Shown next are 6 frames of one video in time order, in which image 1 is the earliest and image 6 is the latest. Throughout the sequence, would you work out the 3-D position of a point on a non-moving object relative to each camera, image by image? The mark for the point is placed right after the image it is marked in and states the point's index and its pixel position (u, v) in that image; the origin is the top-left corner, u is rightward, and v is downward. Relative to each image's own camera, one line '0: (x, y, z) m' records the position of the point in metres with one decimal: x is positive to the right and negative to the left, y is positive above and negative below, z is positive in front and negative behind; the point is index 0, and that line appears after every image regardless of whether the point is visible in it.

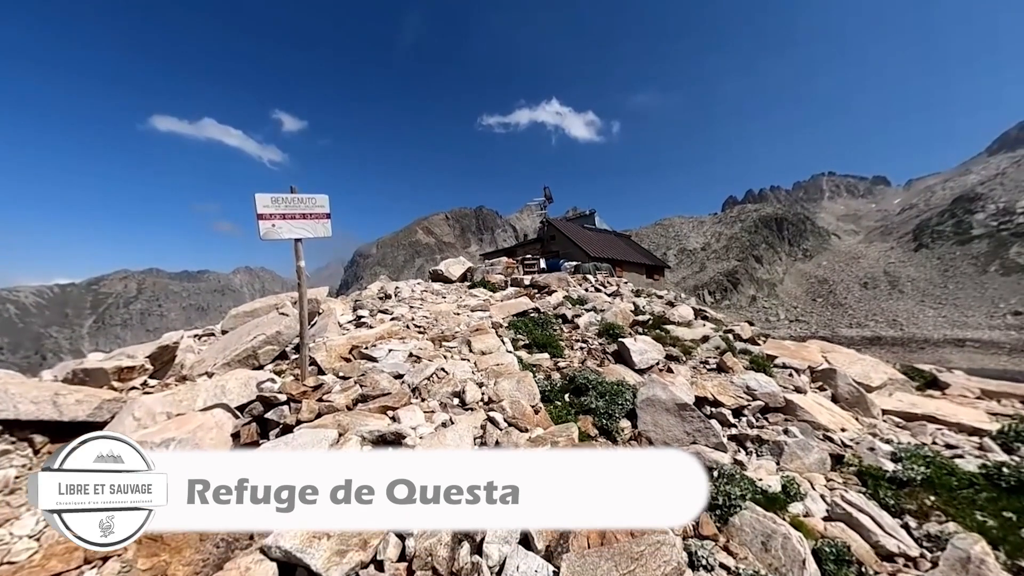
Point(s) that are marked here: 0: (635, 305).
0: (+3.3, -0.5, +10.7) m
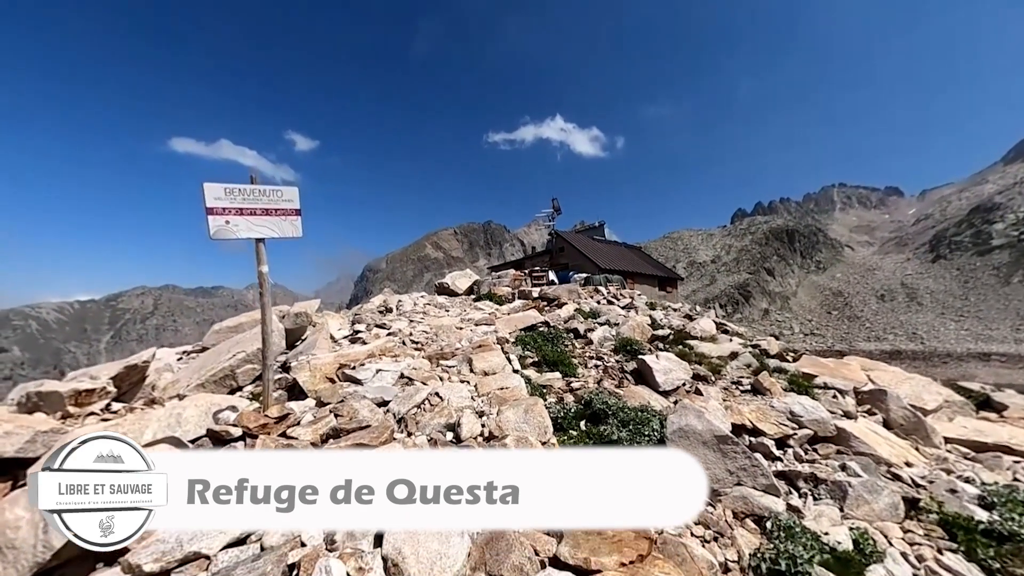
0: (+3.5, -0.8, +10.0) m
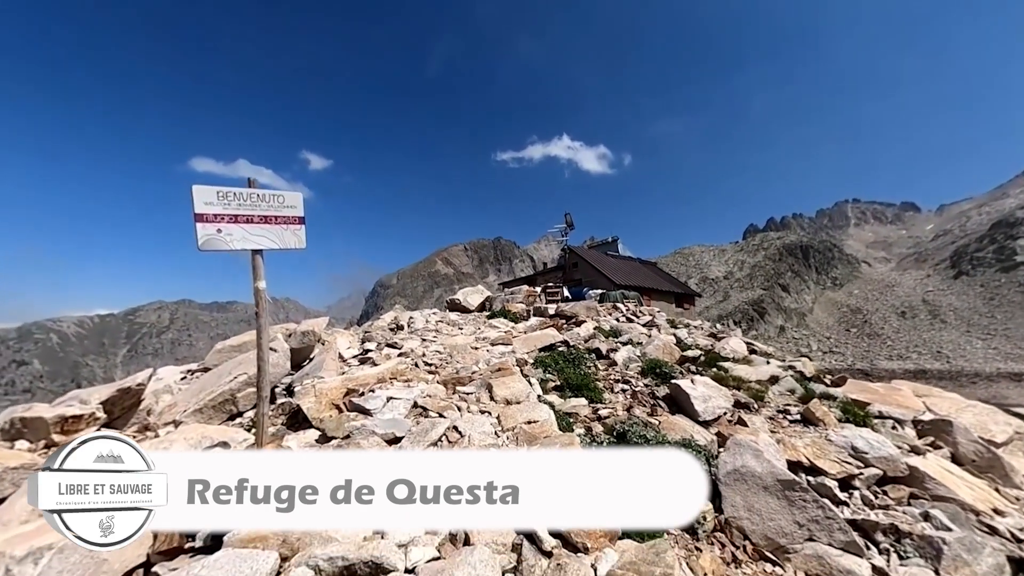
0: (+3.9, -1.2, +9.4) m
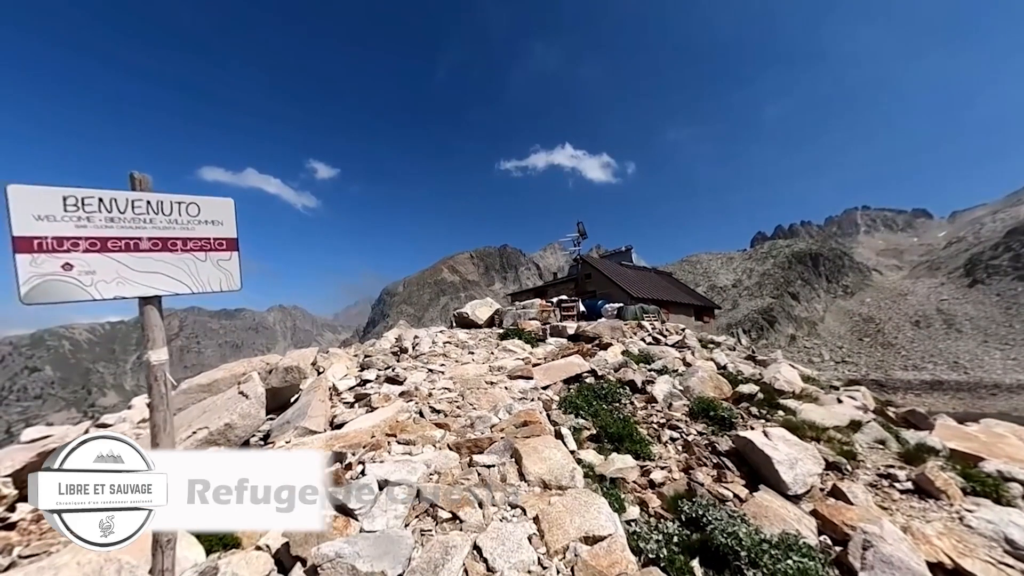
0: (+4.2, -1.6, +8.3) m
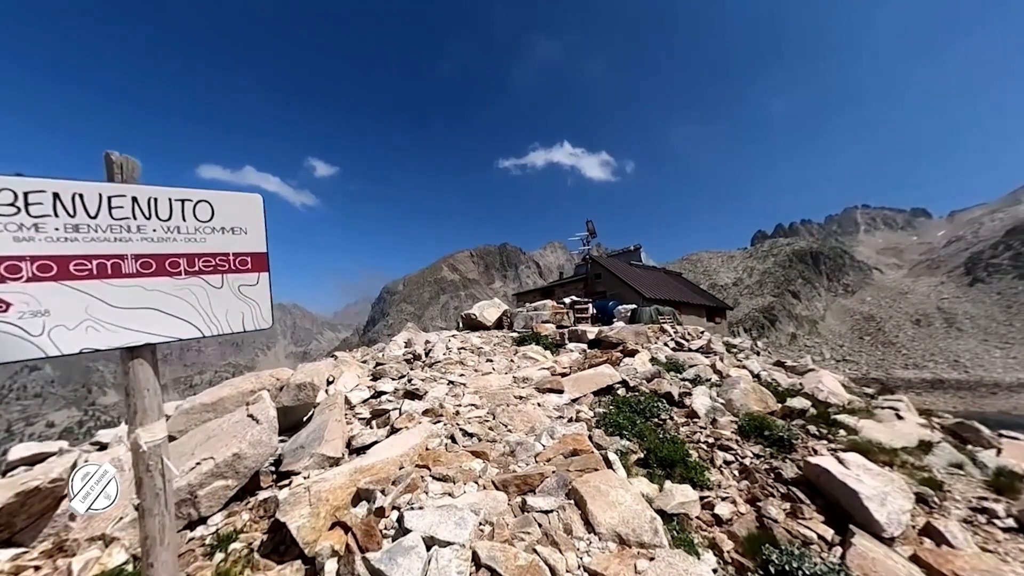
0: (+4.6, -1.7, +7.8) m
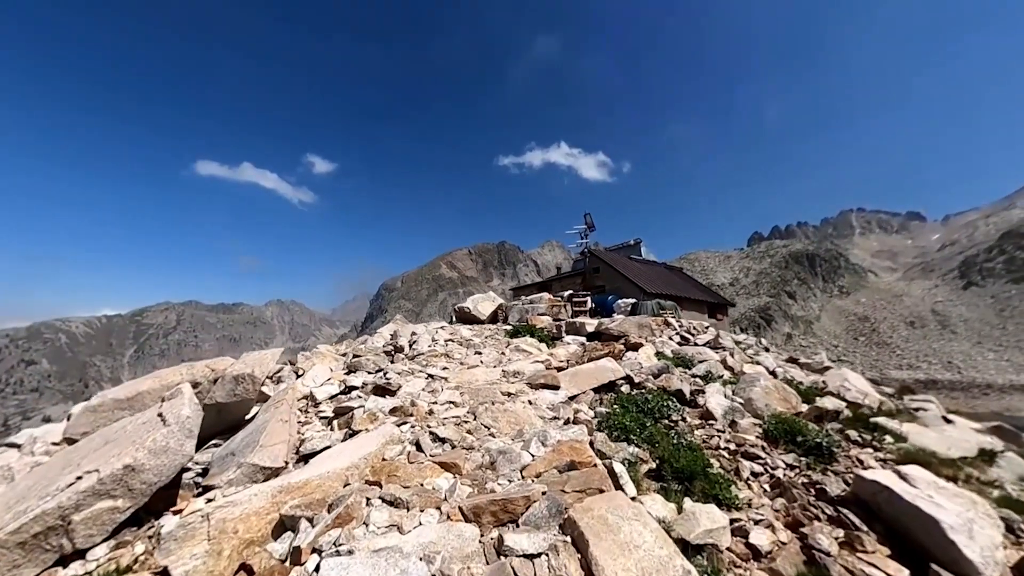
0: (+4.4, -1.4, +7.1) m
